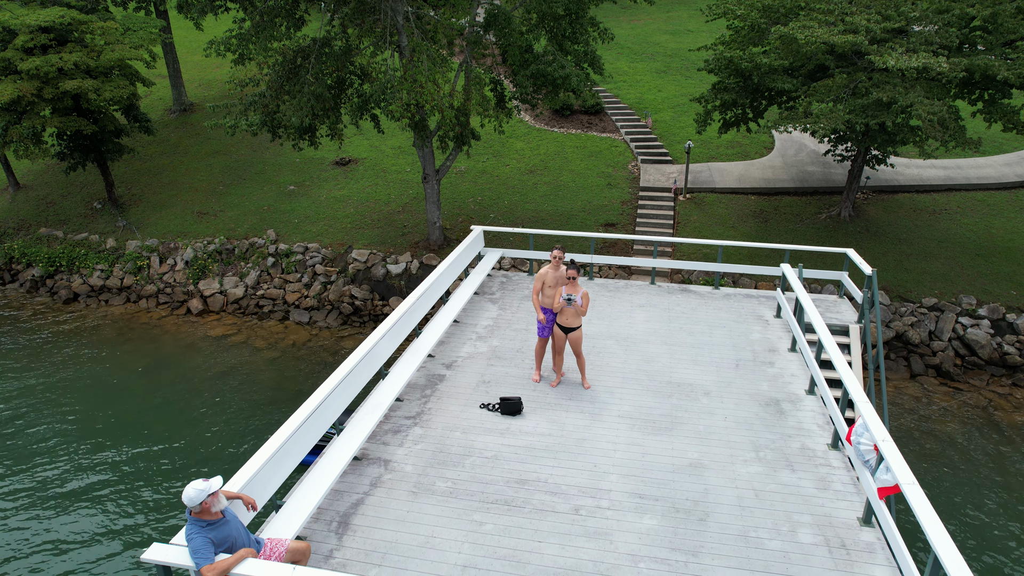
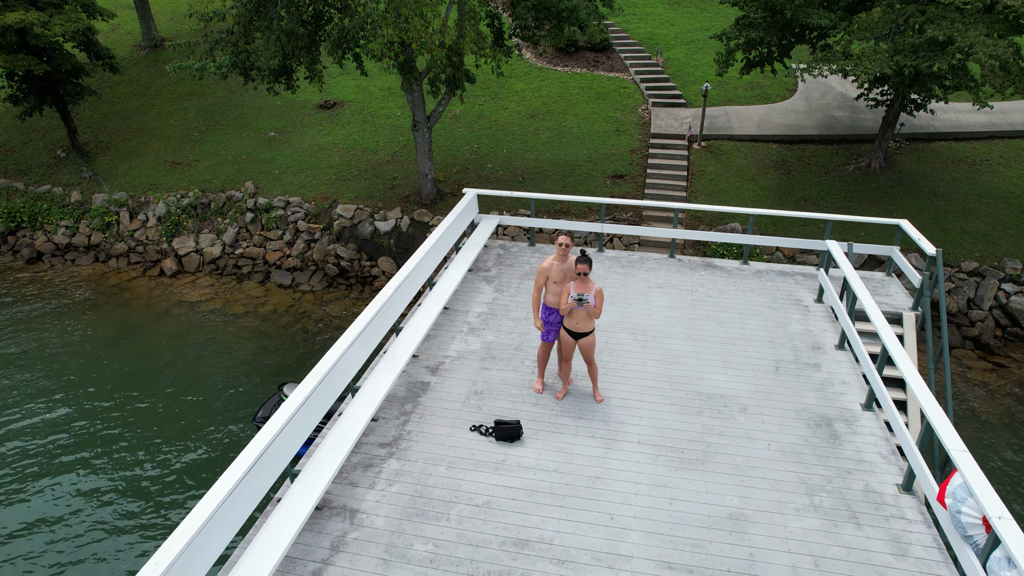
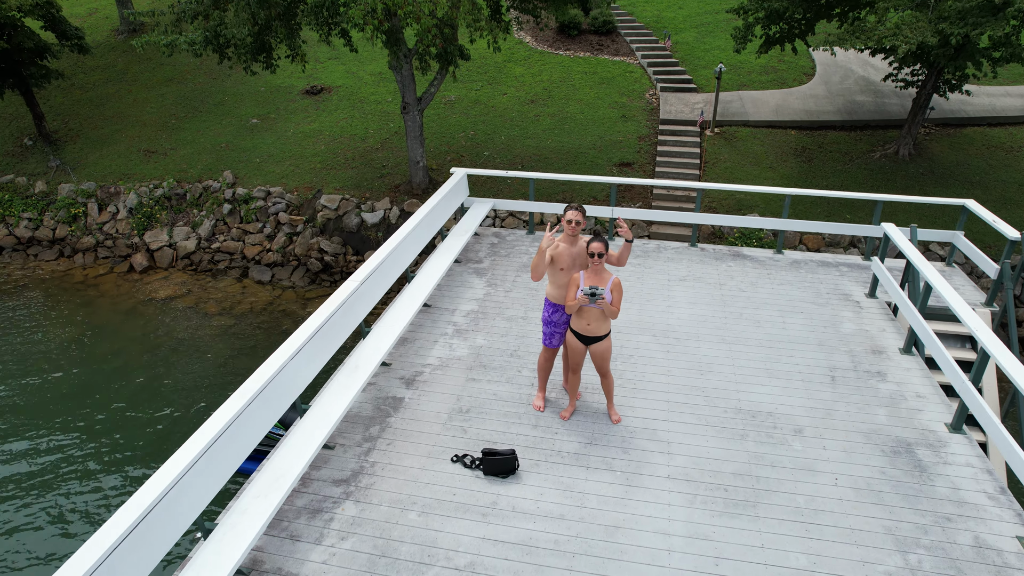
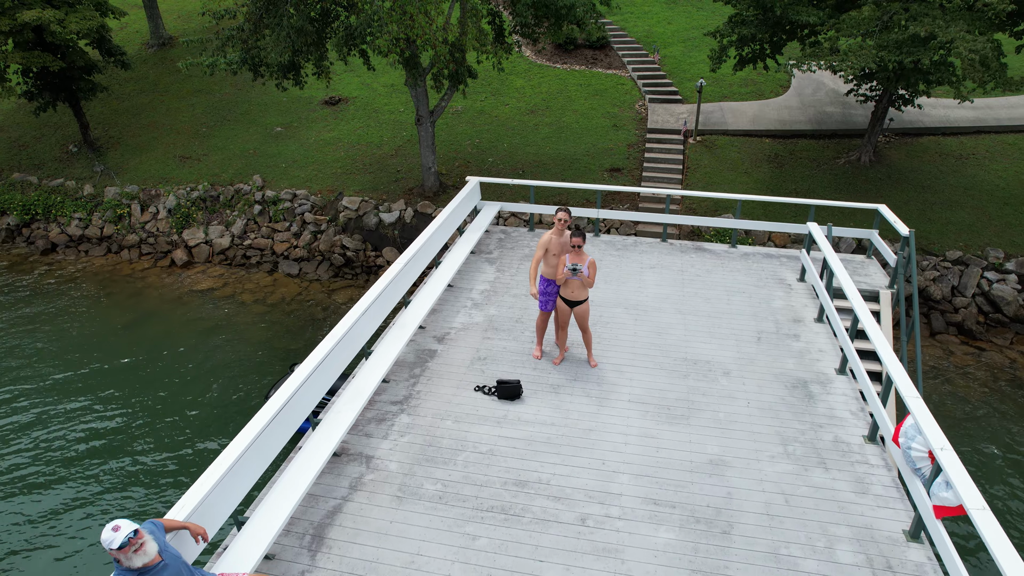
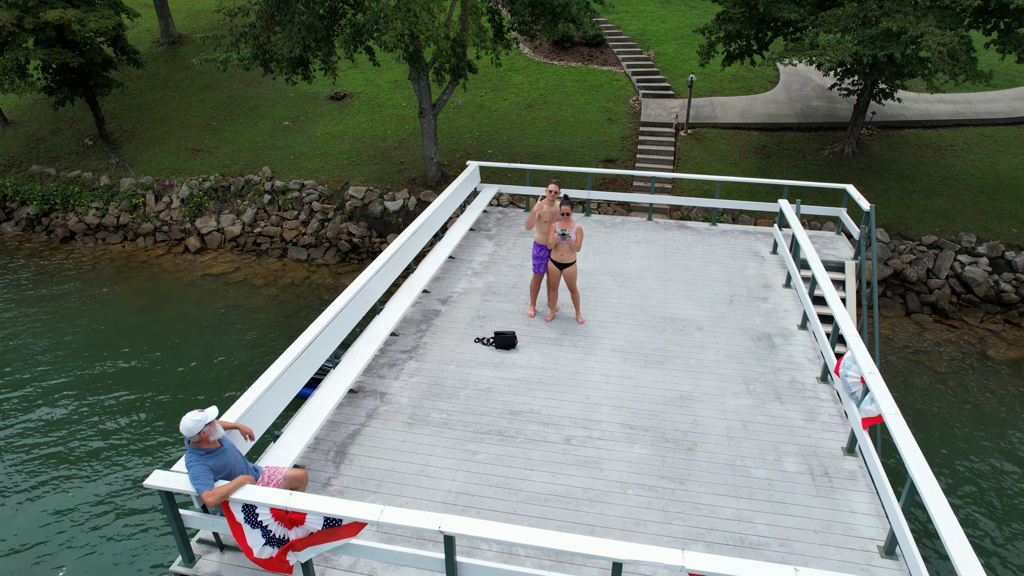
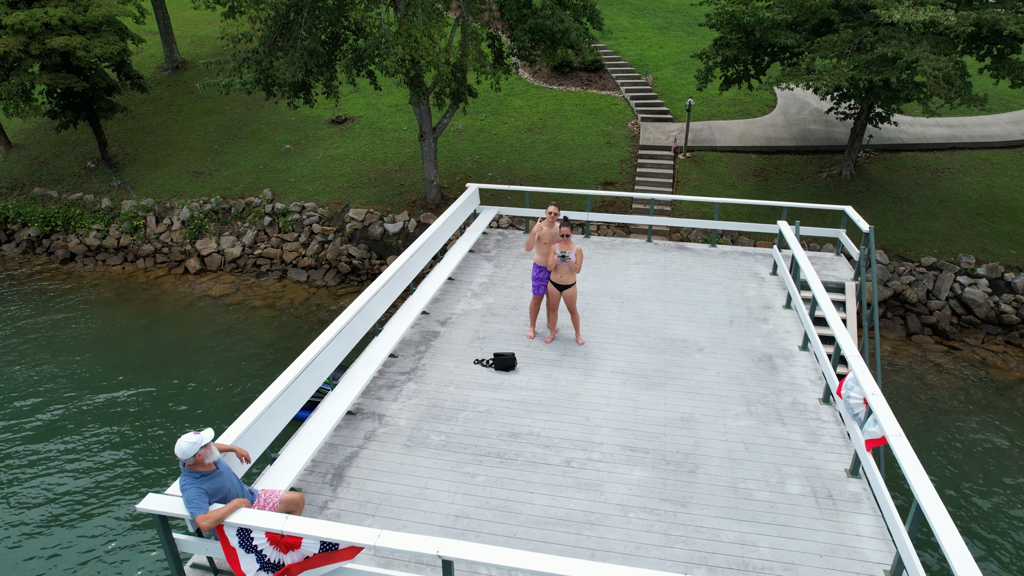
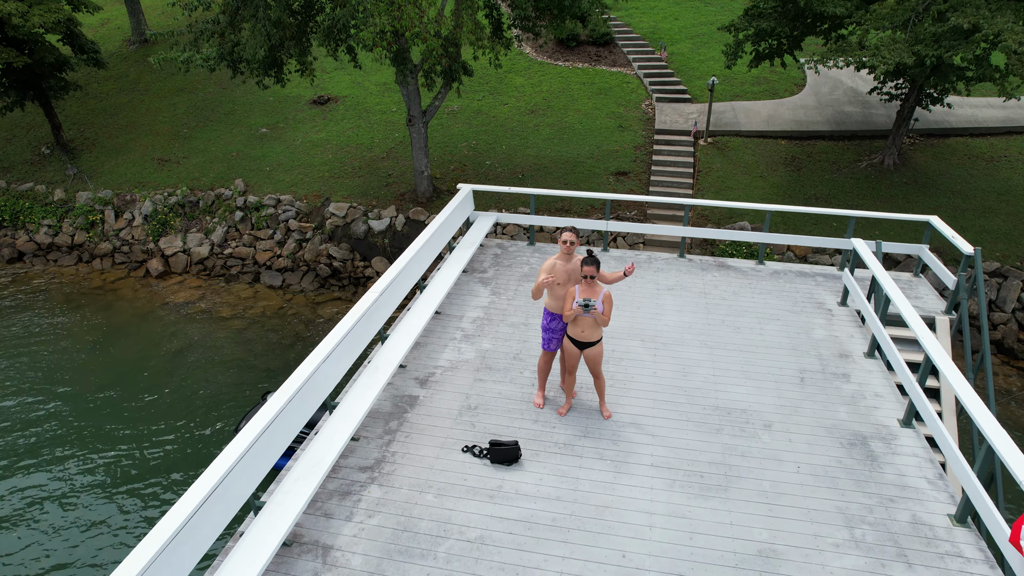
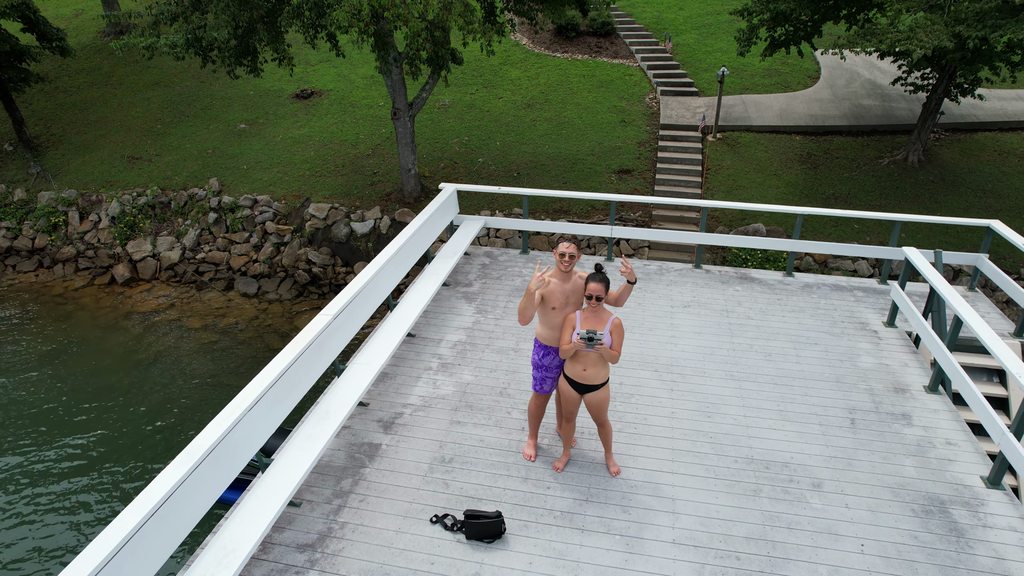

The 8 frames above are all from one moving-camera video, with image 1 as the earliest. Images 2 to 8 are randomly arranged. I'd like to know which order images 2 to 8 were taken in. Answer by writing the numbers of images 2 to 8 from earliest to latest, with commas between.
6, 5, 4, 2, 7, 3, 8
